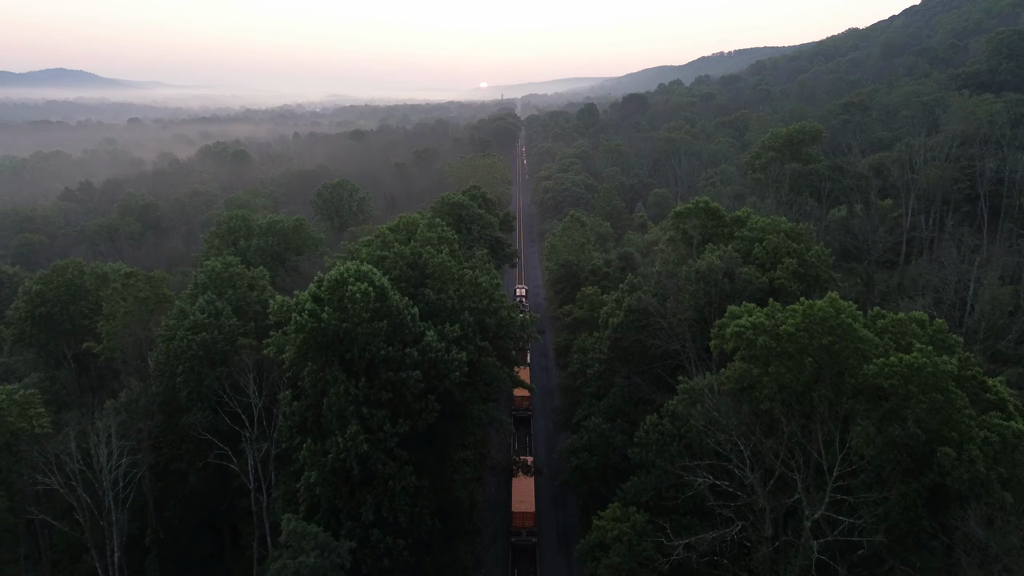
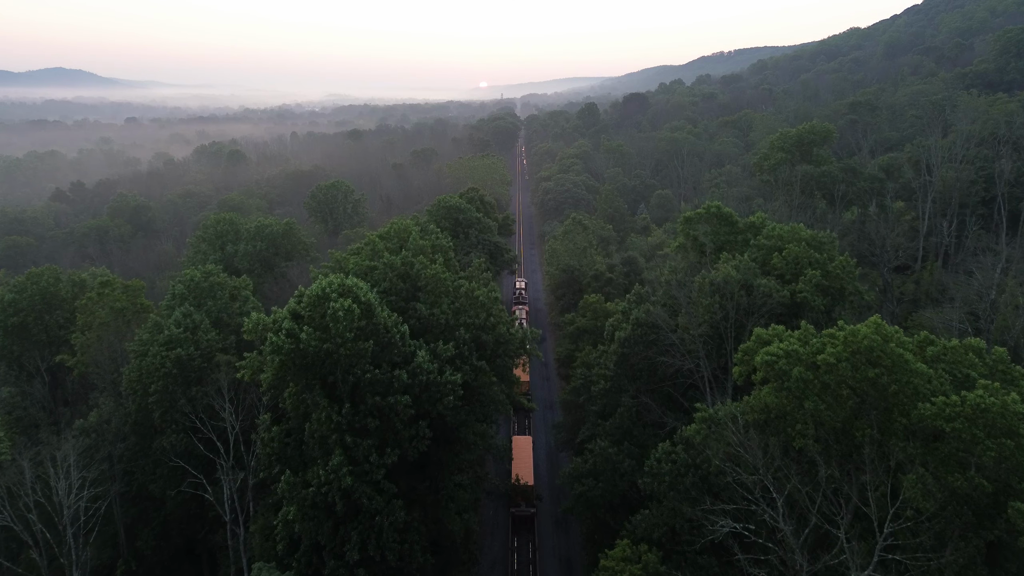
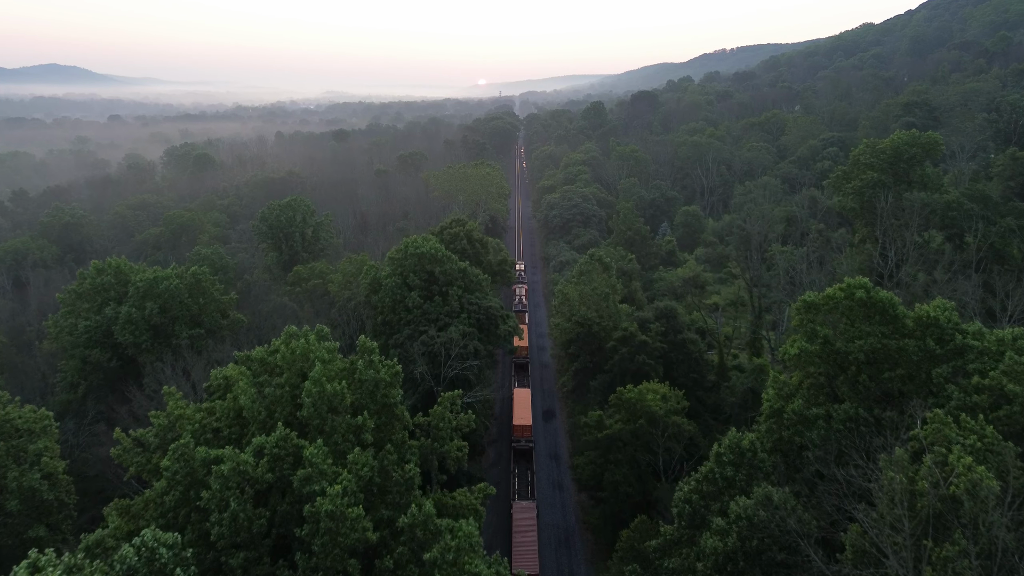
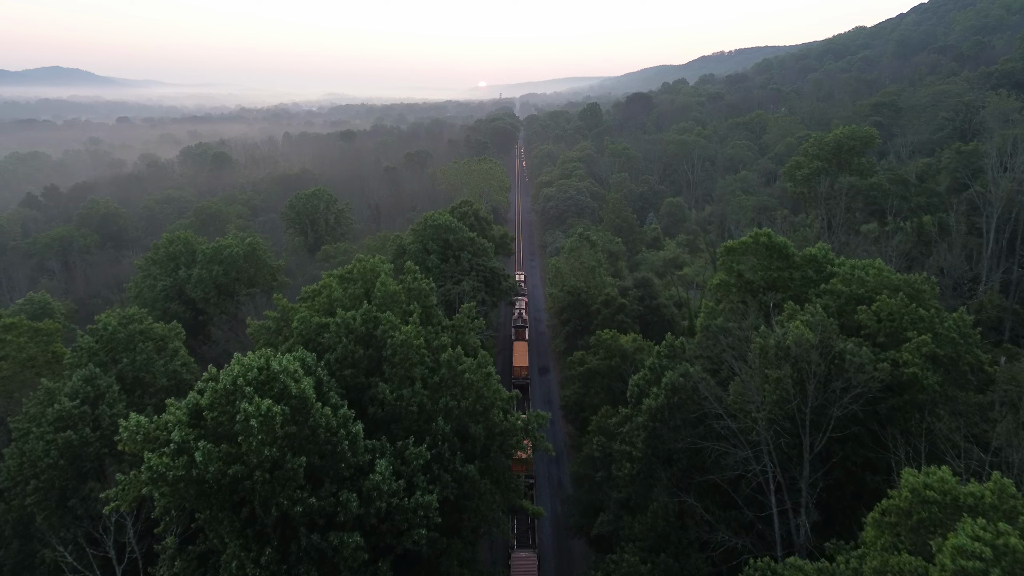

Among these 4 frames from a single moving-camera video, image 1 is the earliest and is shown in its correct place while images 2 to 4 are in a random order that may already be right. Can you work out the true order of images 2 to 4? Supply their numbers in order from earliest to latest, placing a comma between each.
2, 4, 3
